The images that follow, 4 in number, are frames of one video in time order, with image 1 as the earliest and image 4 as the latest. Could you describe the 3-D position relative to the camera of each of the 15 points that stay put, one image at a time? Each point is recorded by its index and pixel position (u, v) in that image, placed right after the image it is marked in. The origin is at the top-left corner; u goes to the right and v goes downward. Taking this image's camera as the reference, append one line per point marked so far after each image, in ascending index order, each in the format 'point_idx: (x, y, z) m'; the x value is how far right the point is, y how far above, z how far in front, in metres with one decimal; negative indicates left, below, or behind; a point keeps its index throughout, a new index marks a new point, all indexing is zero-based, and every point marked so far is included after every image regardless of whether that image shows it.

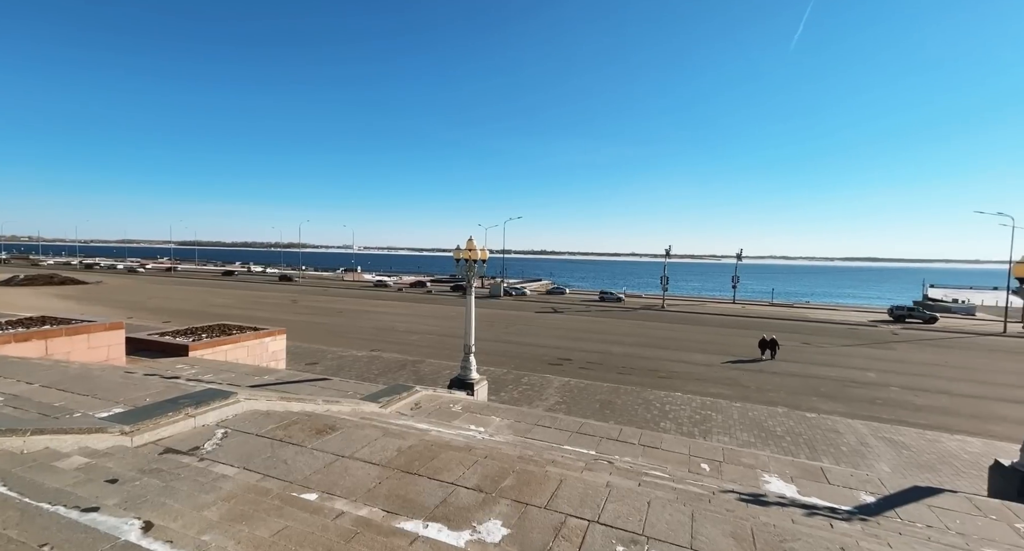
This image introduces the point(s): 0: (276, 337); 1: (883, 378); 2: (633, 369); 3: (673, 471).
0: (-6.2, -1.6, +12.6) m
1: (+10.3, -2.8, +12.9) m
2: (+3.5, -2.6, +13.5) m
3: (+2.2, -2.7, +6.6) m
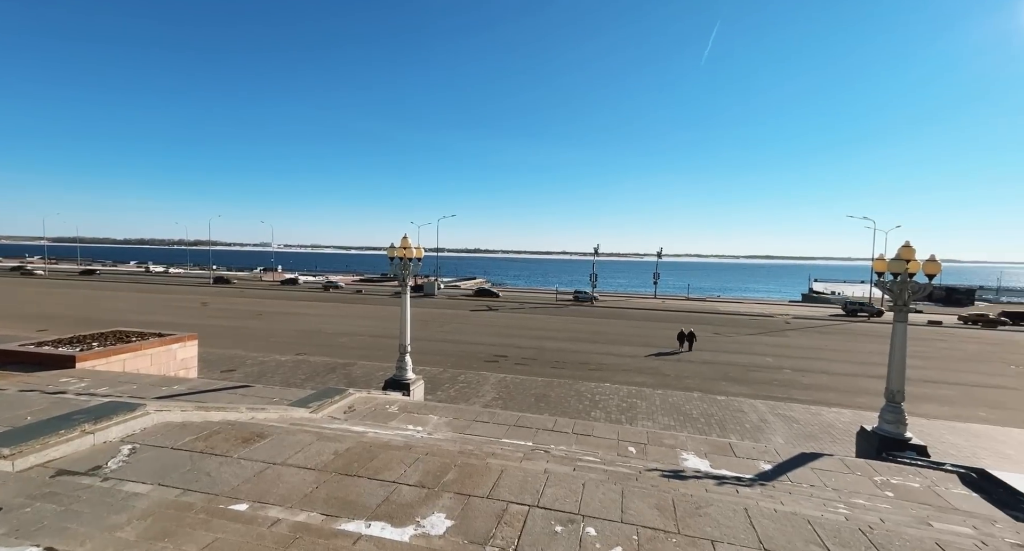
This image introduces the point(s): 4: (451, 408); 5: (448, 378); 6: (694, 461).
0: (-7.9, -1.6, +11.6) m
1: (+8.4, -2.6, +14.3) m
2: (+1.6, -2.5, +13.9) m
3: (+1.4, -2.6, +6.9) m
4: (-1.1, -2.3, +8.5) m
5: (-1.5, -2.5, +11.6) m
6: (+2.7, -2.7, +7.1) m
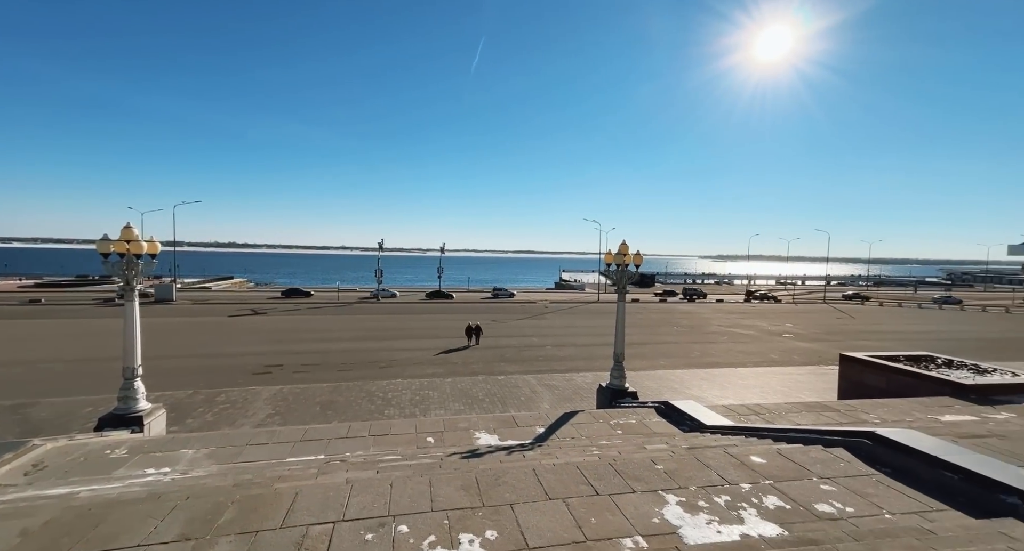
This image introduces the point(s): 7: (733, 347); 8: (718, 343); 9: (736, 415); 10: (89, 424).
0: (-11.9, -1.9, +6.1) m
1: (+0.7, -2.4, +16.8) m
2: (-4.9, -2.5, +13.0) m
3: (-1.5, -2.5, +6.8) m
4: (-4.4, -2.3, +6.9) m
5: (-6.3, -2.5, +9.4) m
6: (-0.4, -2.6, +7.7) m
7: (+7.4, -2.4, +16.2) m
8: (+7.1, -2.4, +16.7) m
9: (+4.5, -2.8, +9.7) m
10: (-6.9, -2.4, +7.6) m
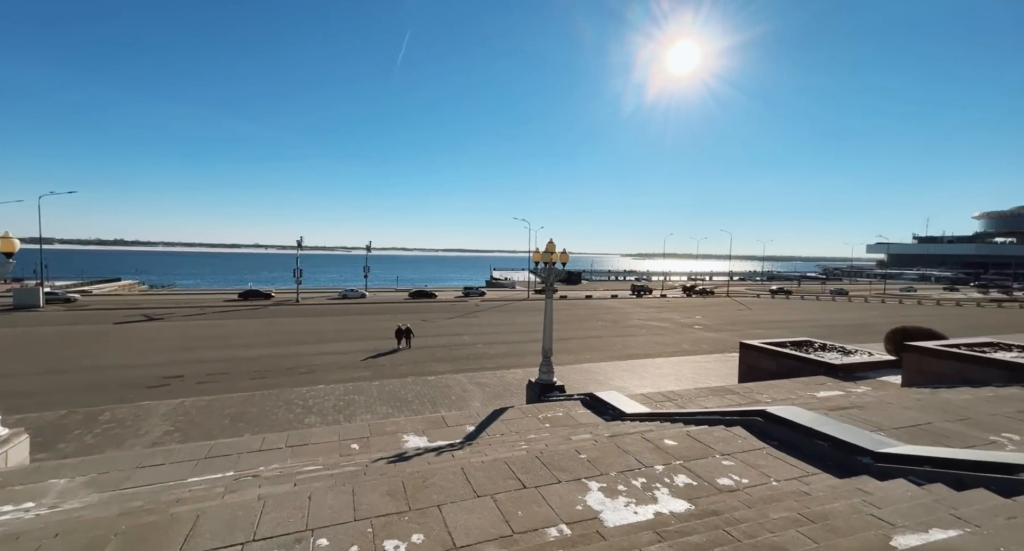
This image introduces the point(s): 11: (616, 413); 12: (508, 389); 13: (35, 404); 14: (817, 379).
0: (-12.6, -2.0, +4.1) m
1: (-1.8, -2.3, +16.6) m
2: (-6.7, -2.5, +11.9) m
3: (-2.4, -2.5, +6.4) m
4: (-5.3, -2.4, +6.1) m
5: (-7.6, -2.5, +8.2) m
6: (-1.5, -2.6, +7.4) m
7: (+4.9, -2.3, +17.0) m
8: (+4.5, -2.2, +17.5) m
9: (+3.1, -2.7, +10.1) m
10: (-7.9, -2.4, +6.4) m
11: (+2.1, -2.7, +9.3) m
12: (-0.2, -2.6, +10.9) m
13: (-9.3, -2.5, +9.0) m
14: (+6.8, -2.3, +10.7) m
